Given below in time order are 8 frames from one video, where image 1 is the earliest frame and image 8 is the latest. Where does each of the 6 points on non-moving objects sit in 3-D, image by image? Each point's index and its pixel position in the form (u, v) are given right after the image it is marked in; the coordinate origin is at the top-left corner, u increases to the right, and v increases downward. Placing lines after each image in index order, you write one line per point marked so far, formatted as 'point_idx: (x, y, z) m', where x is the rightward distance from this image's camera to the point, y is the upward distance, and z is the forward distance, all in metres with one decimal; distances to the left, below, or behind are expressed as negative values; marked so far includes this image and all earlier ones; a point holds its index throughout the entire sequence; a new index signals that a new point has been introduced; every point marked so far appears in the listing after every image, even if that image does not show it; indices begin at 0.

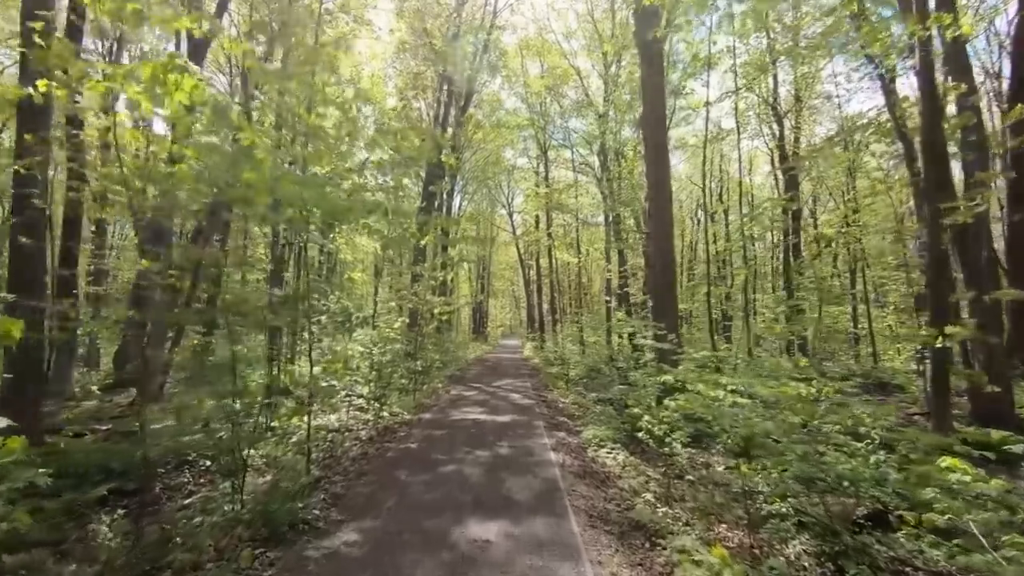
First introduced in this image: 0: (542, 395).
0: (+0.6, -2.0, +11.2) m
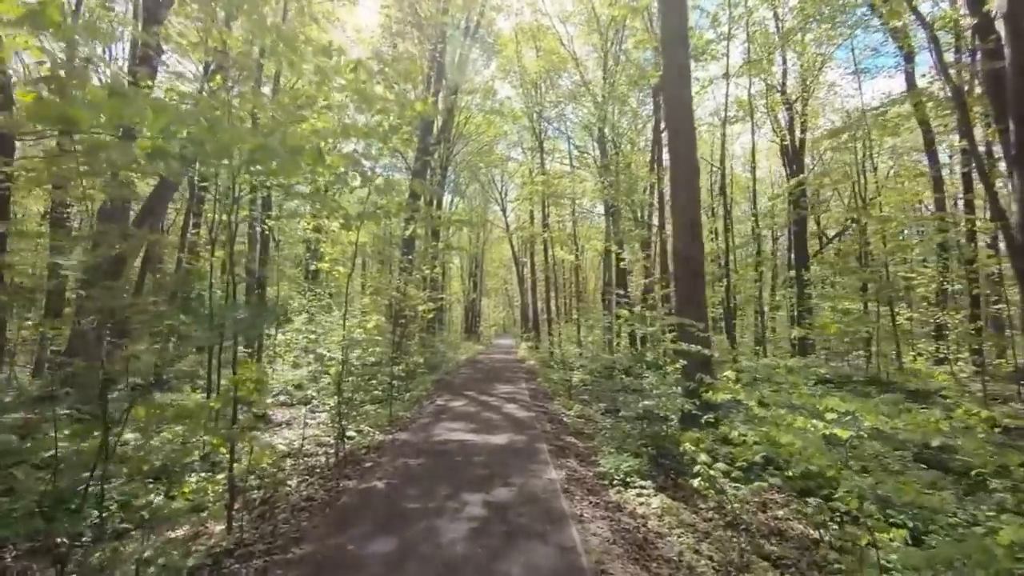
0: (+0.5, -1.9, +9.7) m
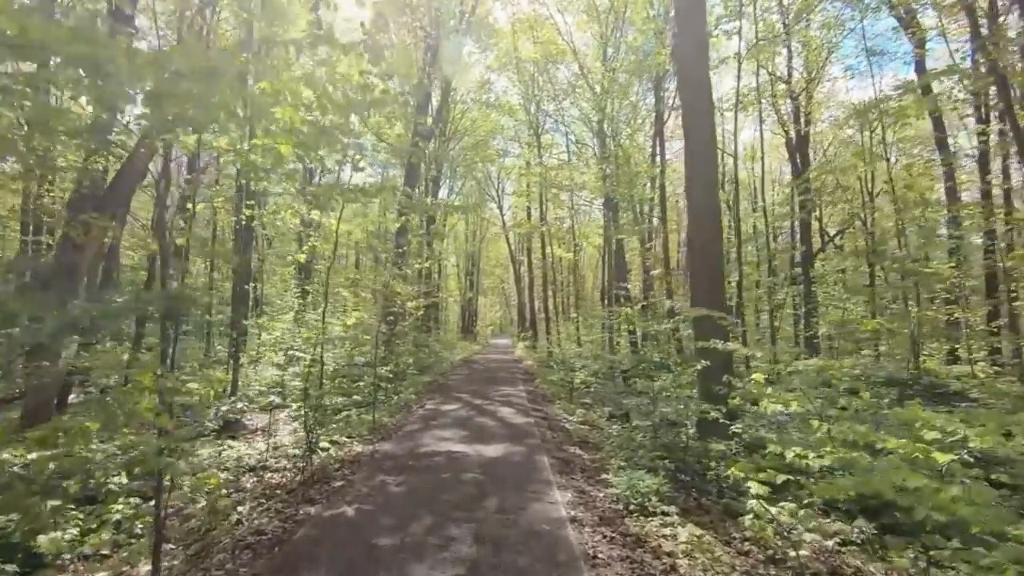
0: (+0.4, -1.8, +8.9) m
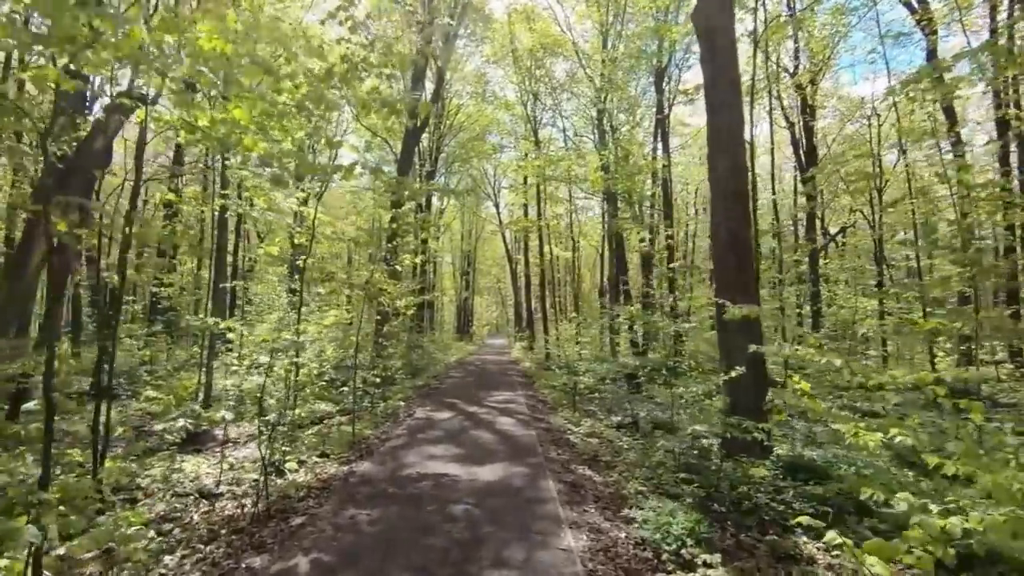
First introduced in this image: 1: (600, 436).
0: (+0.4, -1.8, +8.0) m
1: (+1.1, -1.8, +7.2) m
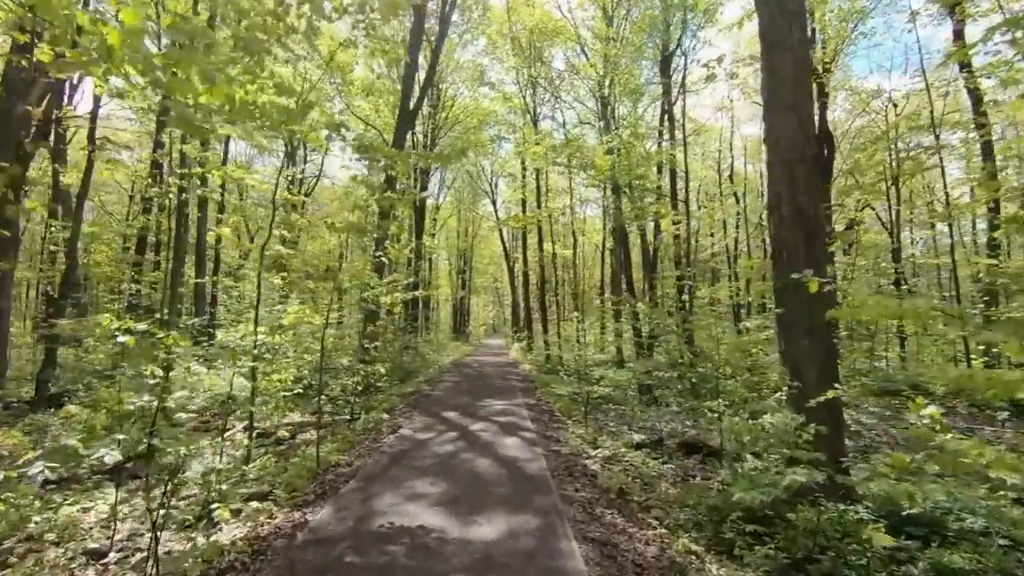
0: (+0.4, -1.7, +6.7) m
1: (+1.1, -1.7, +5.9) m
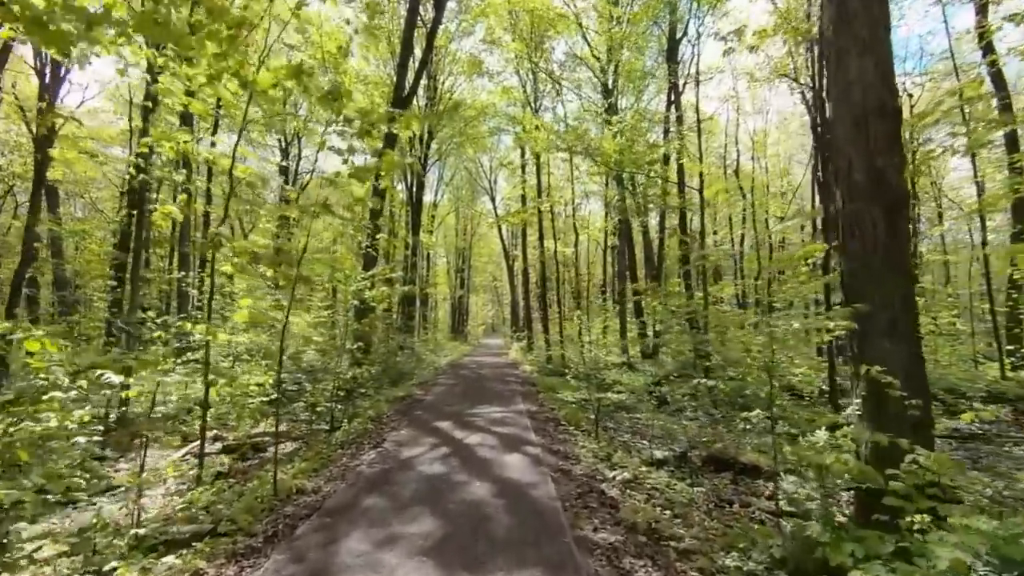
0: (+0.4, -1.6, +5.8) m
1: (+1.1, -1.6, +4.9) m
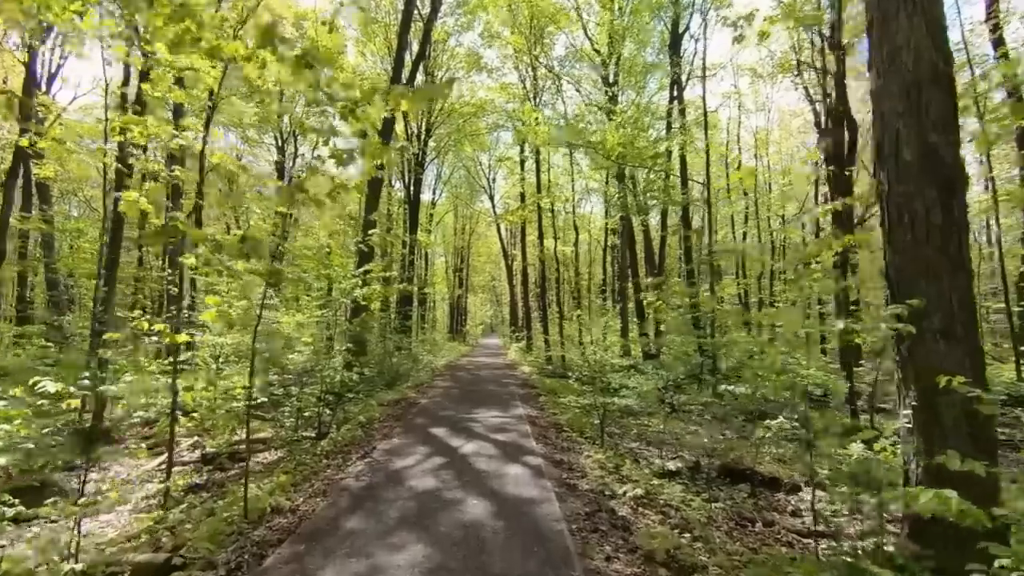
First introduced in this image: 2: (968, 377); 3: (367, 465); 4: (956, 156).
0: (+0.4, -1.6, +5.3) m
1: (+1.1, -1.6, +4.5) m
2: (+2.3, -0.5, +3.0) m
3: (-1.3, -1.5, +5.3) m
4: (+2.3, +0.7, +3.2) m
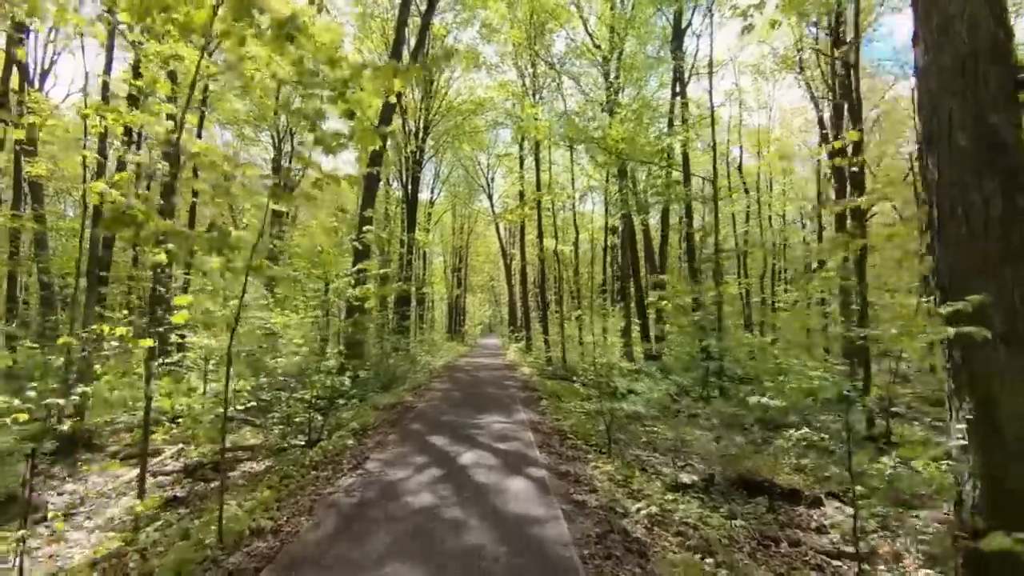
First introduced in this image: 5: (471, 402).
0: (+0.5, -1.6, +5.0) m
1: (+1.1, -1.6, +4.1) m
2: (+2.3, -0.5, +2.7) m
3: (-1.3, -1.5, +5.0) m
4: (+2.4, +0.7, +2.8) m
5: (-0.8, -2.1, +11.2) m
